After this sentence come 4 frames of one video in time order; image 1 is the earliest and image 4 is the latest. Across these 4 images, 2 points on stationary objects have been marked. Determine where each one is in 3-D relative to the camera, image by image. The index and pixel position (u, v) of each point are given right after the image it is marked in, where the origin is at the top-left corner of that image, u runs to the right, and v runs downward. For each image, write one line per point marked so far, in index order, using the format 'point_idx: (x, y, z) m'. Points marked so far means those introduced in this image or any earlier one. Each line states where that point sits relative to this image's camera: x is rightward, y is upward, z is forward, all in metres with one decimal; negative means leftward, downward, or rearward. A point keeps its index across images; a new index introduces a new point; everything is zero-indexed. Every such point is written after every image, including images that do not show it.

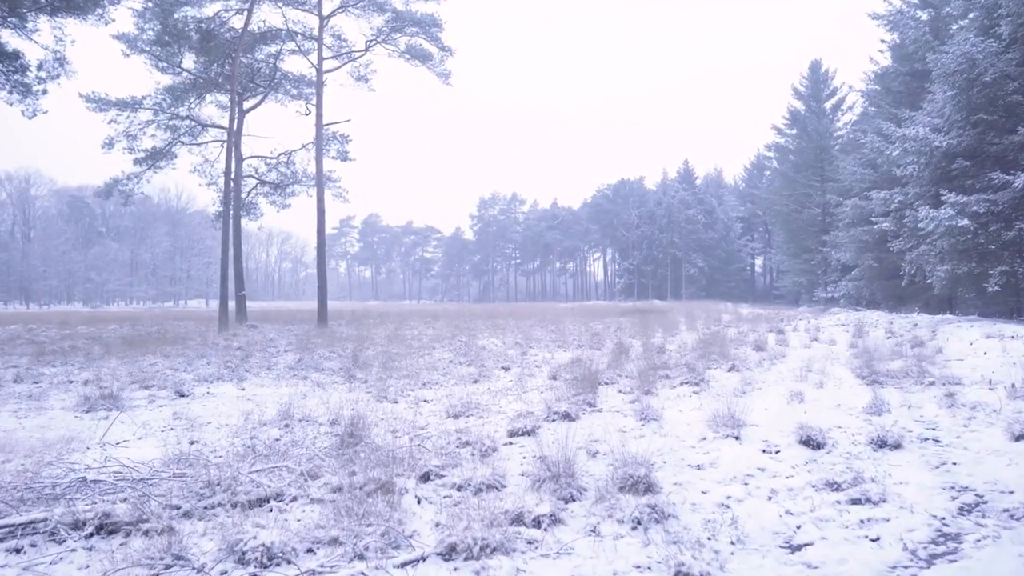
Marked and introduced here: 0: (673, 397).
0: (+2.6, -1.8, +8.8) m
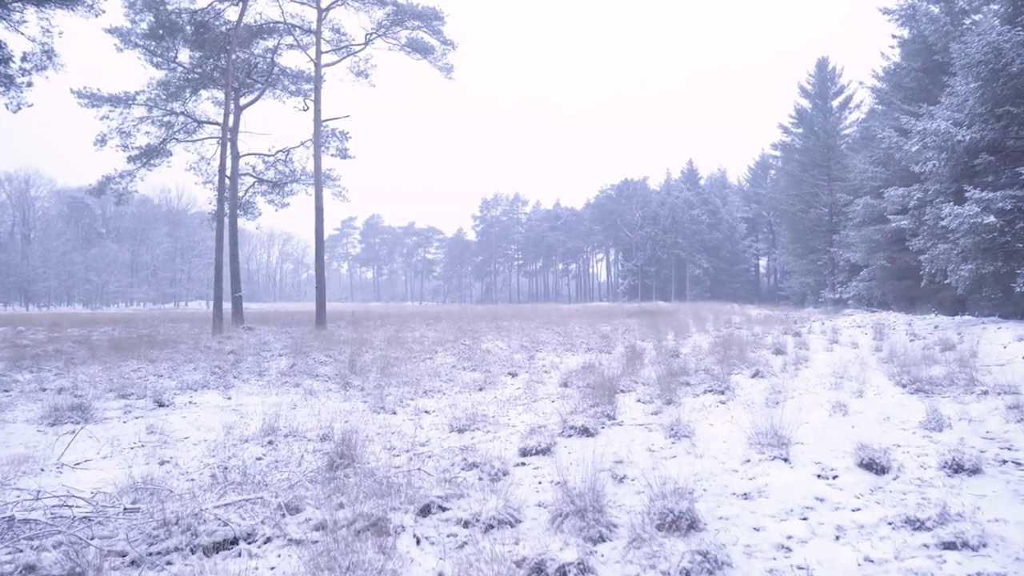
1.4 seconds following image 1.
0: (+2.8, -1.8, +8.0) m
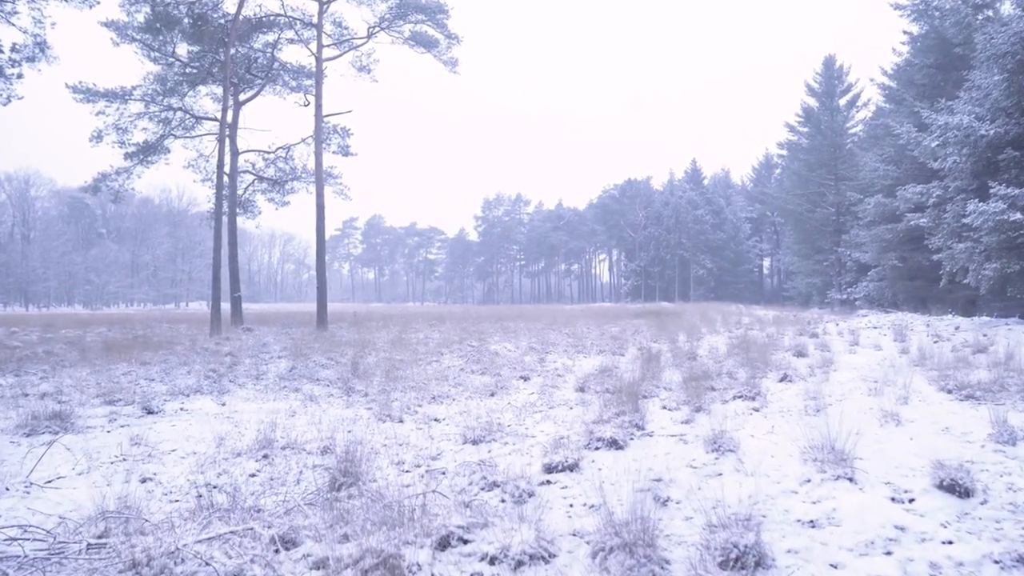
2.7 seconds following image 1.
0: (+3.0, -1.7, +7.3) m
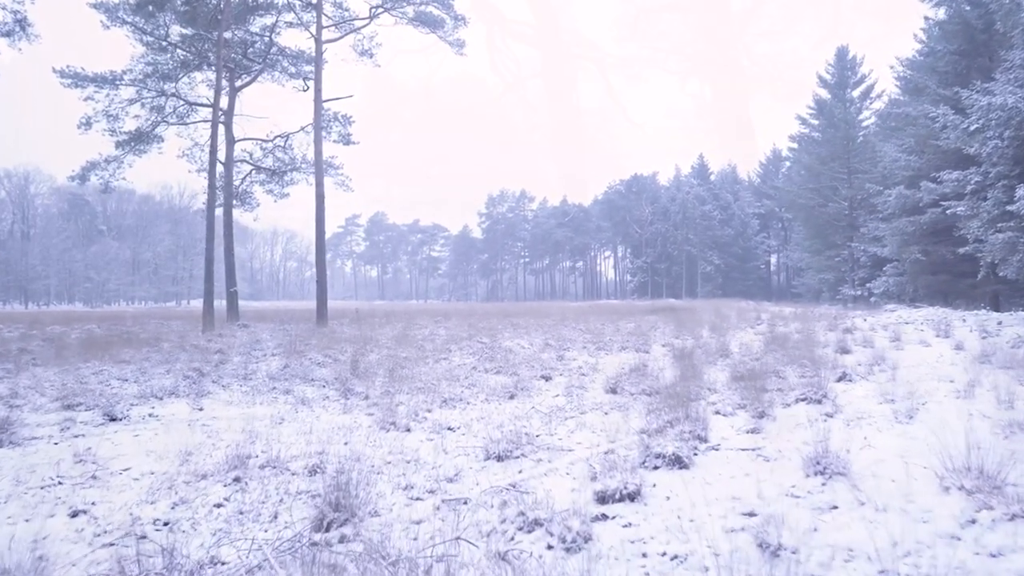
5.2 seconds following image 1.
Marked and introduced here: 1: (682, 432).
0: (+3.3, -1.5, +6.1) m
1: (+1.8, -1.5, +5.8) m
